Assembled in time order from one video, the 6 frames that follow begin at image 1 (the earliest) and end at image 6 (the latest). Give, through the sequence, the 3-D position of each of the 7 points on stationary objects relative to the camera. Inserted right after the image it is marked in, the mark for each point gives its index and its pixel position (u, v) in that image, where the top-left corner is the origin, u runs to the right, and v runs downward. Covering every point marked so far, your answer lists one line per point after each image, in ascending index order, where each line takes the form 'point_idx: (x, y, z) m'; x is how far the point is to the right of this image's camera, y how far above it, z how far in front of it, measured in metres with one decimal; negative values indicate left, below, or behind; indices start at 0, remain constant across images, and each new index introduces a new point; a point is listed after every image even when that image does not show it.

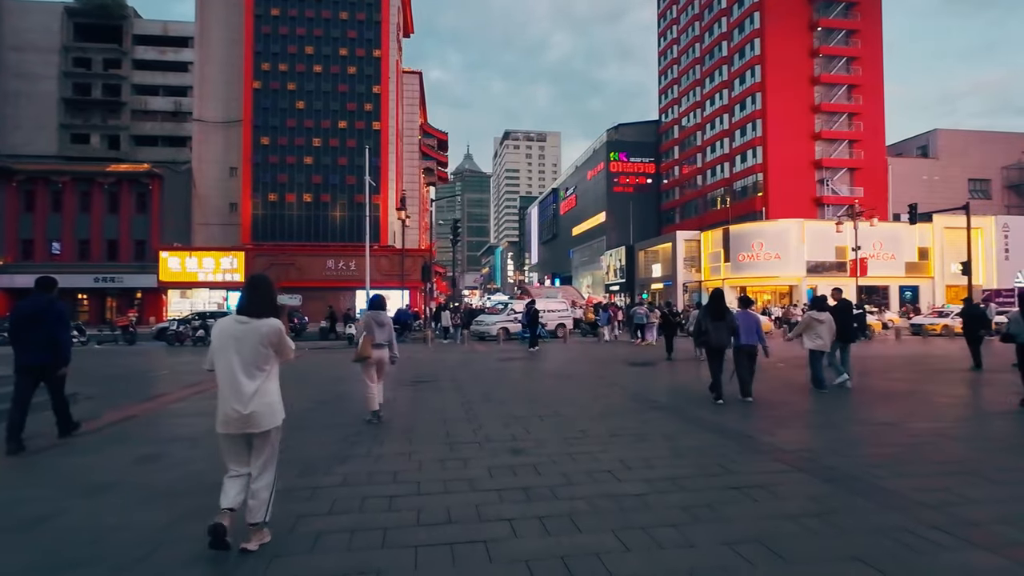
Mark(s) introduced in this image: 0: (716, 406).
0: (+3.8, -2.1, +10.4) m
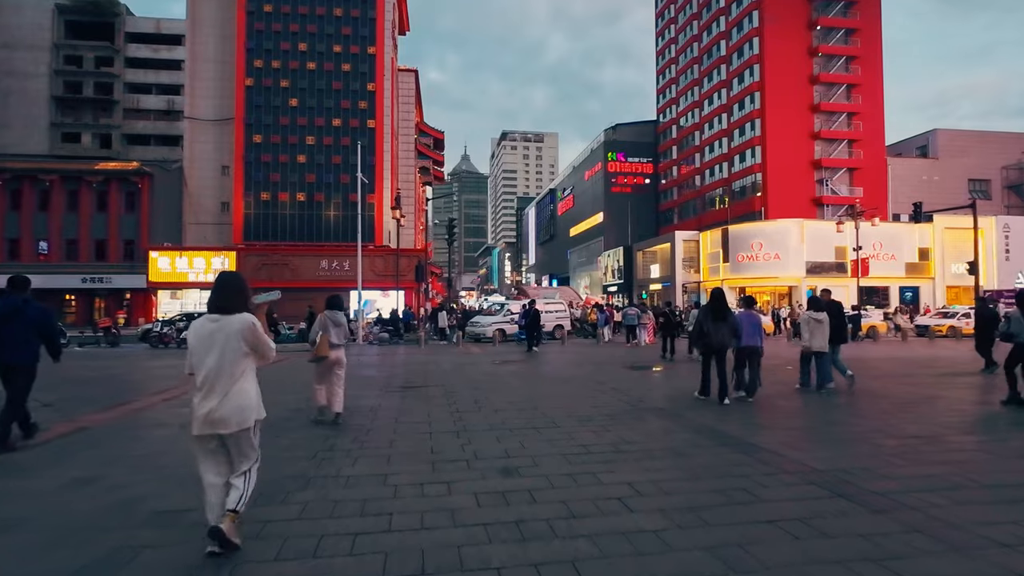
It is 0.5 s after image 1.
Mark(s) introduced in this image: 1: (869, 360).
0: (+3.7, -2.1, +9.6) m
1: (+12.5, -2.5, +19.3) m
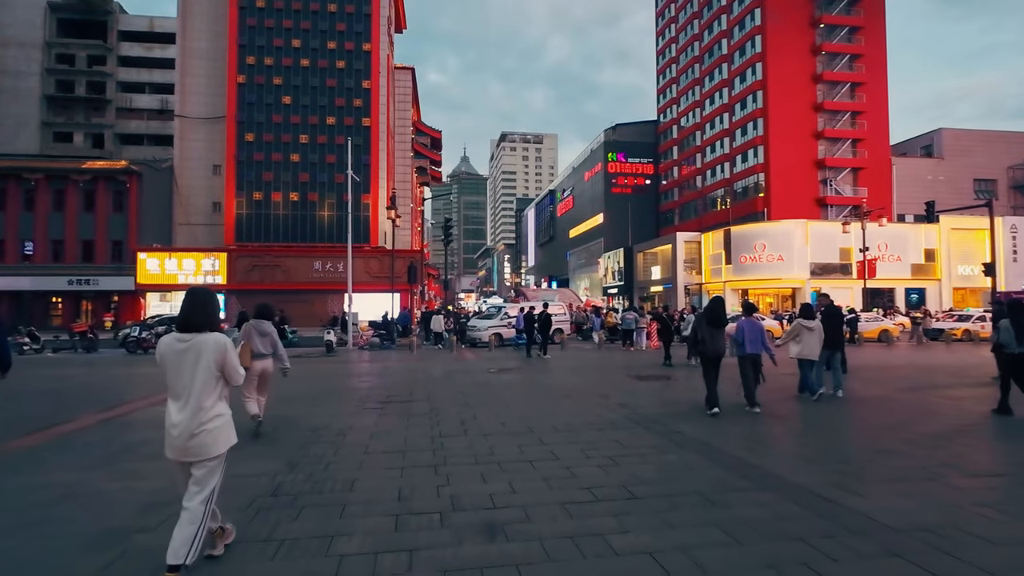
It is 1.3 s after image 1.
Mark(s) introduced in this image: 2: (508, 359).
0: (+3.6, -2.1, +8.4) m
1: (+12.3, -2.6, +18.1) m
2: (-0.1, -2.5, +19.4) m
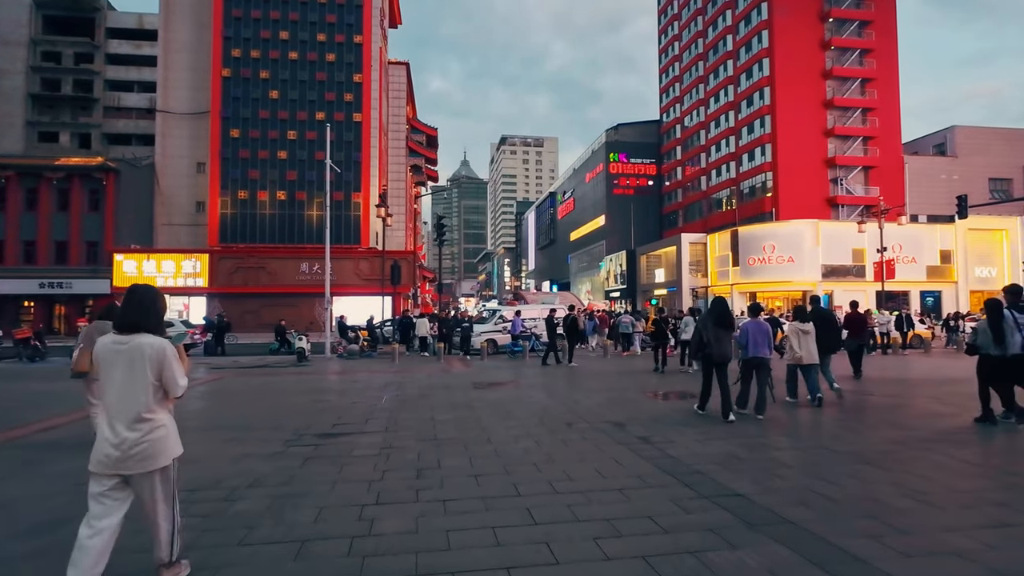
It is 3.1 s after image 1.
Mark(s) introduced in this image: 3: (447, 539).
0: (+3.4, -2.0, +5.8) m
1: (+12.1, -2.5, +15.5) m
2: (-0.3, -2.5, +16.8) m
3: (-0.5, -1.9, +4.2) m
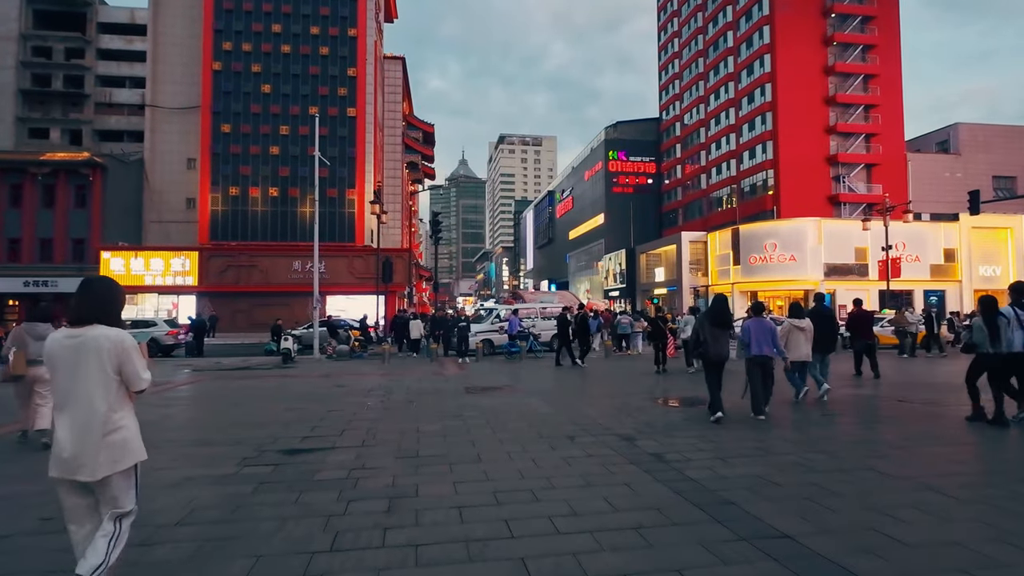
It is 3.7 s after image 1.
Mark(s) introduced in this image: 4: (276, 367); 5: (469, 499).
0: (+3.3, -2.0, +4.8) m
1: (+12.0, -2.5, +14.5) m
2: (-0.5, -2.4, +15.8) m
3: (-0.6, -1.8, +3.2) m
4: (-8.3, -2.8, +19.2) m
5: (-0.4, -1.9, +5.0) m
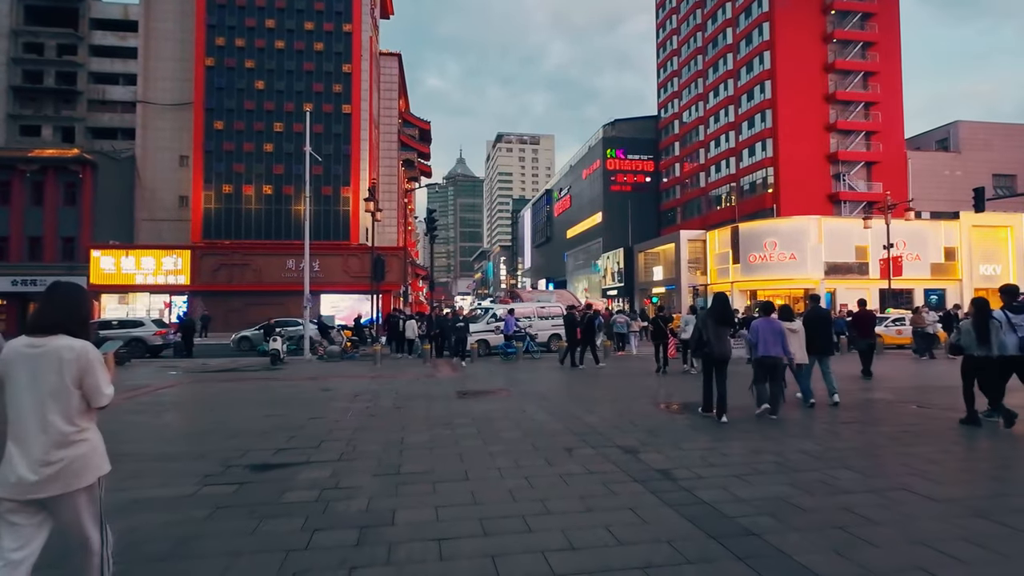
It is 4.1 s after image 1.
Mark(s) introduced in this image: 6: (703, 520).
0: (+3.2, -2.0, +4.2) m
1: (+11.9, -2.4, +14.0) m
2: (-0.6, -2.4, +15.2) m
3: (-0.6, -1.8, +2.6) m
4: (-8.4, -2.7, +18.6) m
5: (-0.5, -1.9, +4.4) m
6: (+1.6, -2.0, +4.6) m
